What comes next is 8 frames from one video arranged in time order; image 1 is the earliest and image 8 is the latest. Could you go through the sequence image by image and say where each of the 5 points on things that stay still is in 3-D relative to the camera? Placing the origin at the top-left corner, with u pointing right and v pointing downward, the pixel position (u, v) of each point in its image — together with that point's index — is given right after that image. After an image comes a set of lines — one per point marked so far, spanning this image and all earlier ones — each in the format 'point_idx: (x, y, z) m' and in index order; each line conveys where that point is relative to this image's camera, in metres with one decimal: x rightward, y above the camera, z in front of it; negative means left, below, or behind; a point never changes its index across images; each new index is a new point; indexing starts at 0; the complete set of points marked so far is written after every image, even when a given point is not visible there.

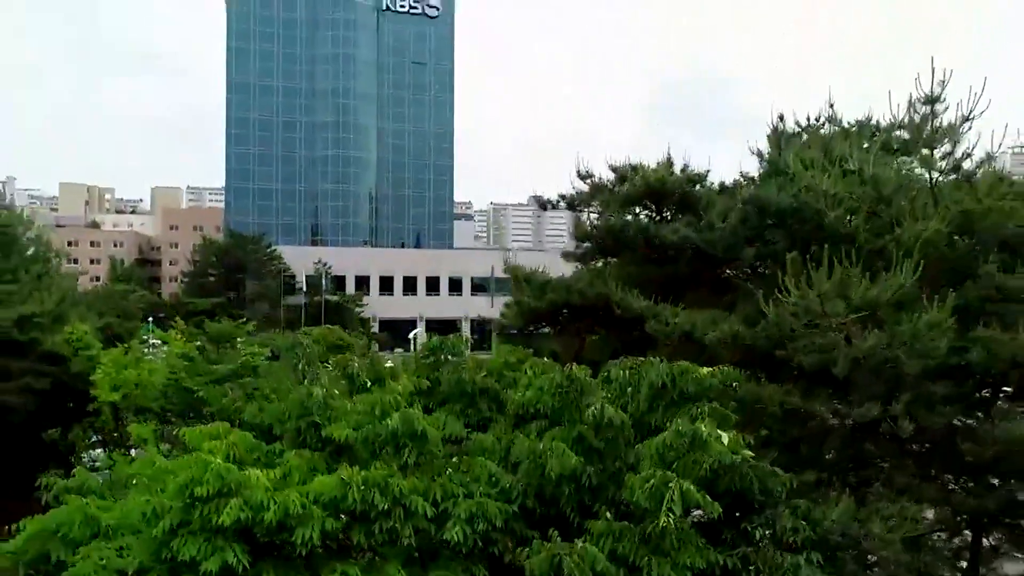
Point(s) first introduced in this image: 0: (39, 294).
0: (-5.8, -0.1, +9.7) m
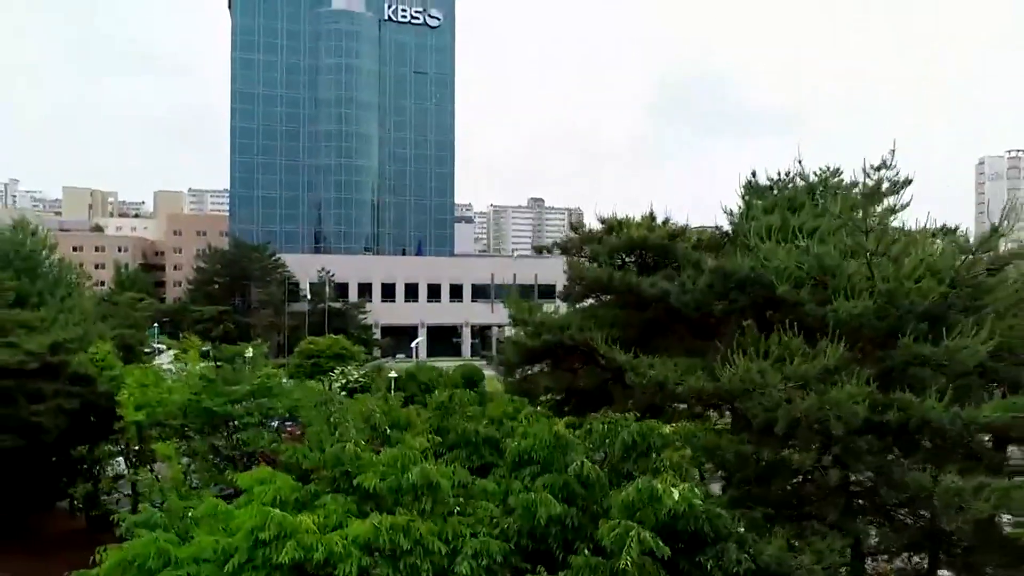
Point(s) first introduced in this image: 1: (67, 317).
0: (-5.8, -0.4, +10.3) m
1: (-5.8, -0.3, +10.4) m
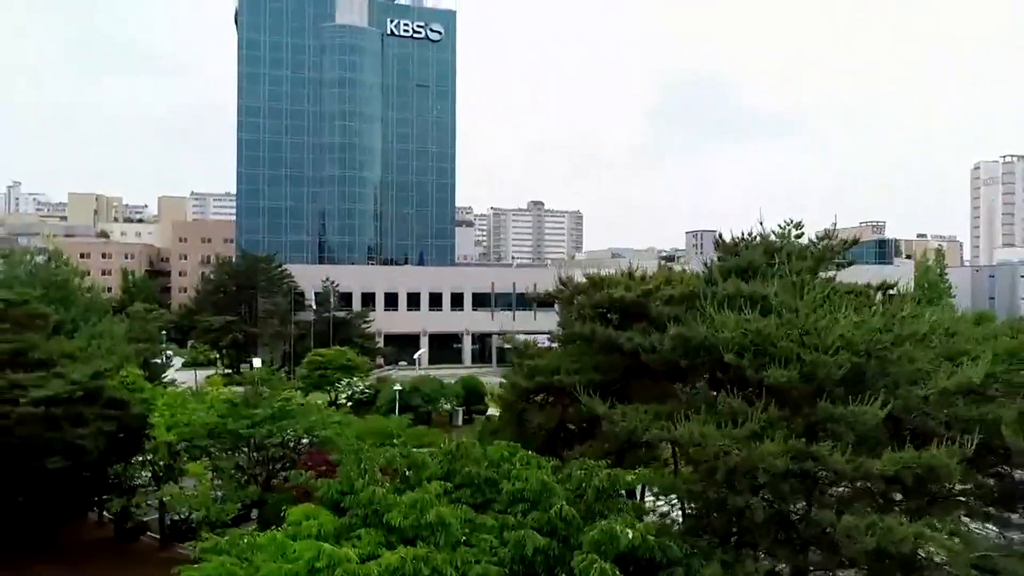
0: (-5.8, -0.8, +11.2) m
1: (-5.8, -0.8, +11.3) m
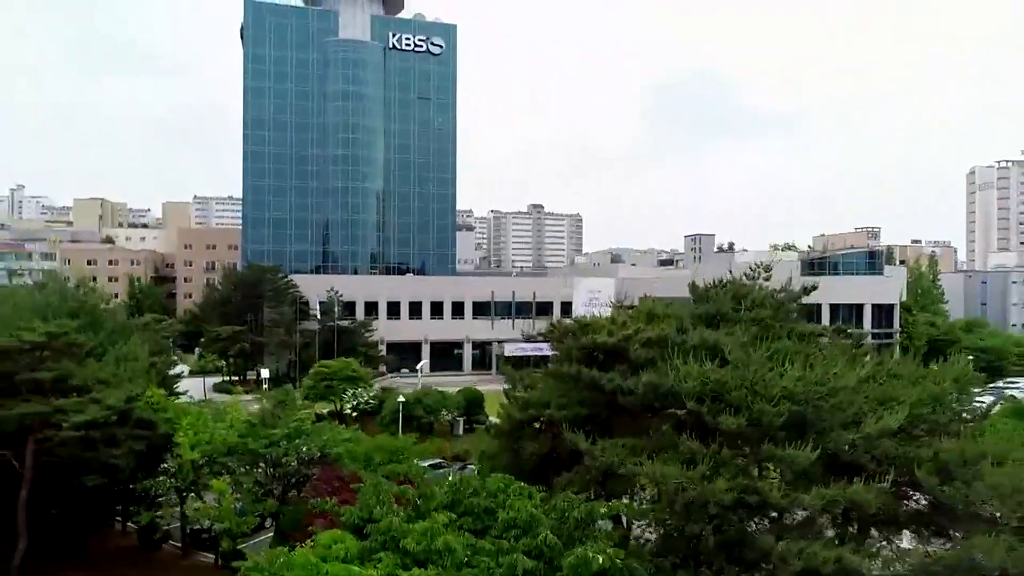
0: (-5.8, -1.2, +12.1) m
1: (-5.9, -1.2, +12.2) m
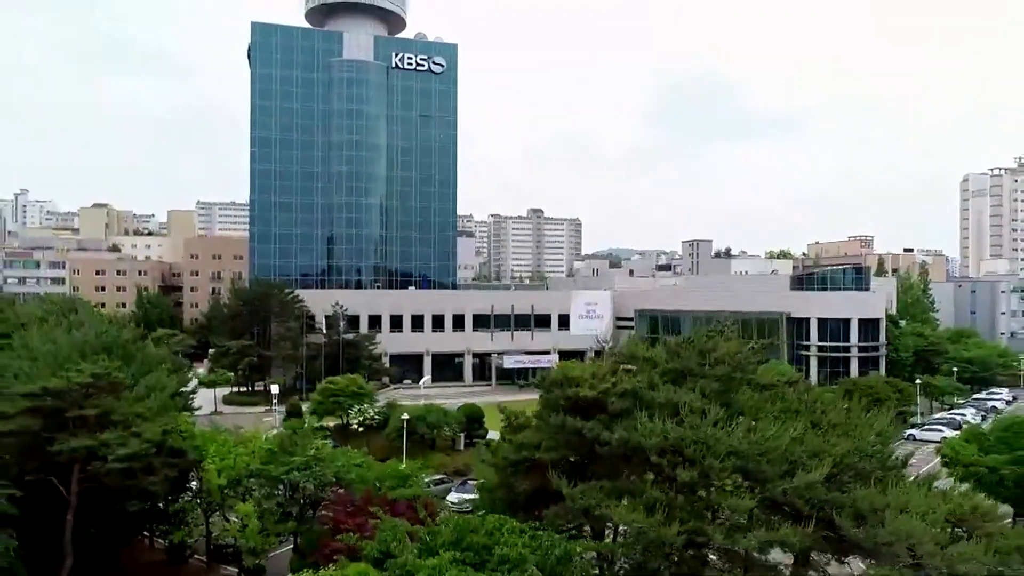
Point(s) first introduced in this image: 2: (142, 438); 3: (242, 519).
0: (-5.9, -1.8, +13.3) m
1: (-5.9, -1.8, +13.4) m
2: (-5.2, -2.1, +11.2) m
3: (-4.2, -3.6, +12.4) m
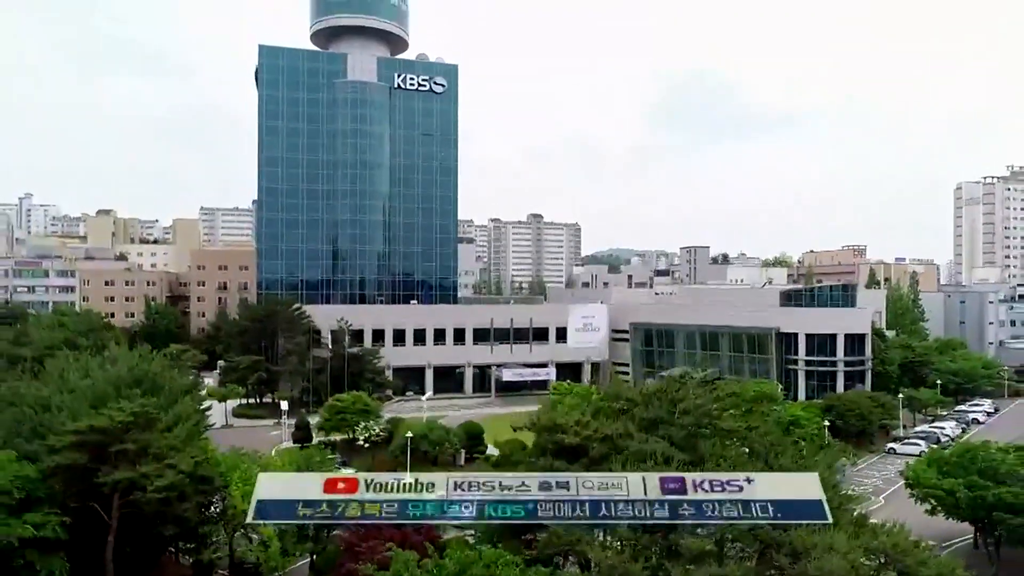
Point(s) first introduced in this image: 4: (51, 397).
0: (-5.9, -2.6, +14.6) m
1: (-6.0, -2.5, +14.7) m
2: (-5.3, -2.8, +12.5) m
3: (-4.2, -4.3, +13.7) m
4: (-9.1, -2.2, +15.8) m
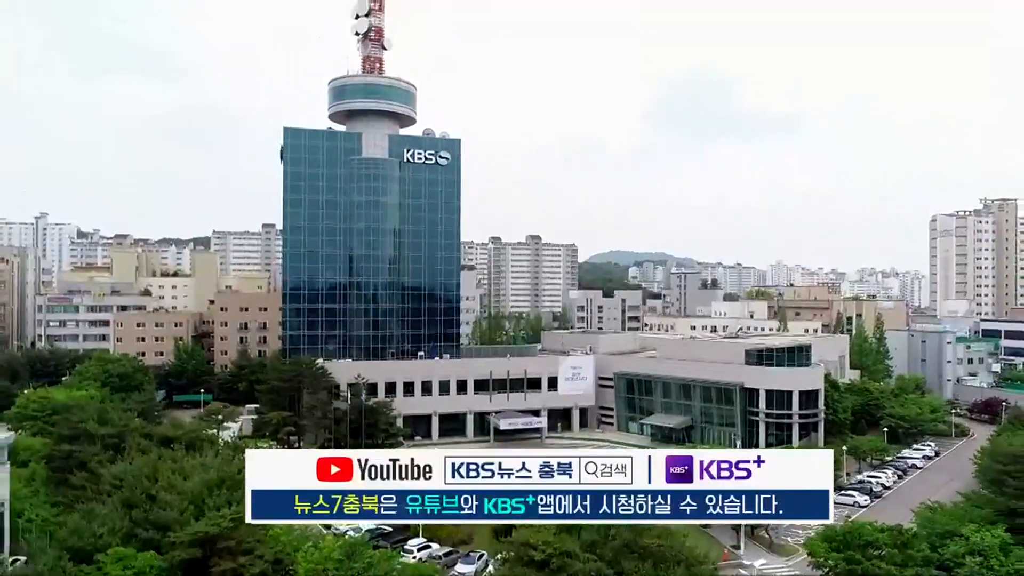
0: (-6.2, -5.7, +19.6) m
1: (-6.2, -5.7, +19.7) m
2: (-5.5, -6.0, +17.6) m
3: (-4.5, -7.5, +18.7) m
4: (-9.3, -5.3, +20.8) m
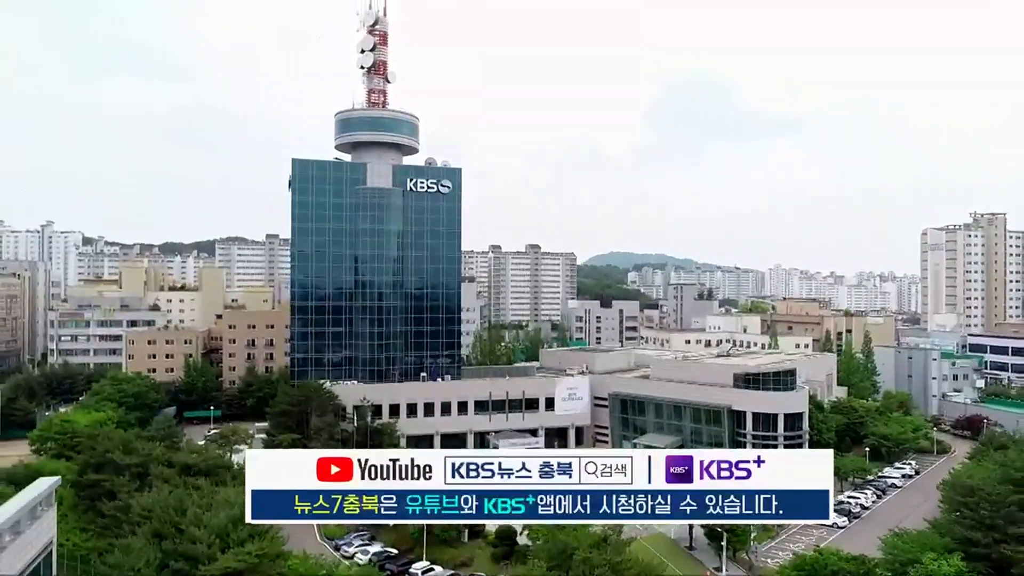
0: (-6.2, -7.1, +21.6) m
1: (-6.3, -7.1, +21.7) m
2: (-5.6, -7.4, +19.5) m
3: (-4.5, -8.9, +20.7) m
4: (-9.4, -6.8, +22.8) m
